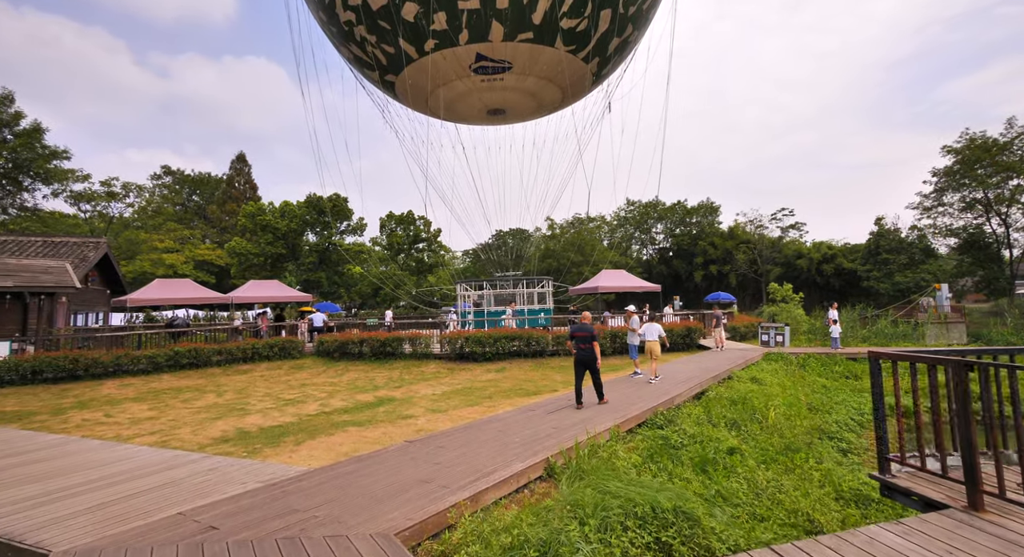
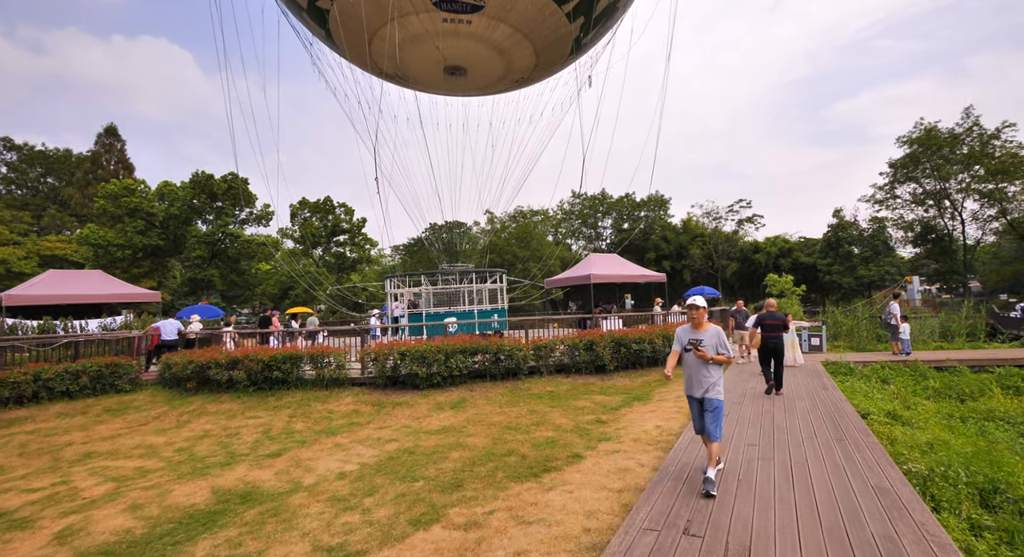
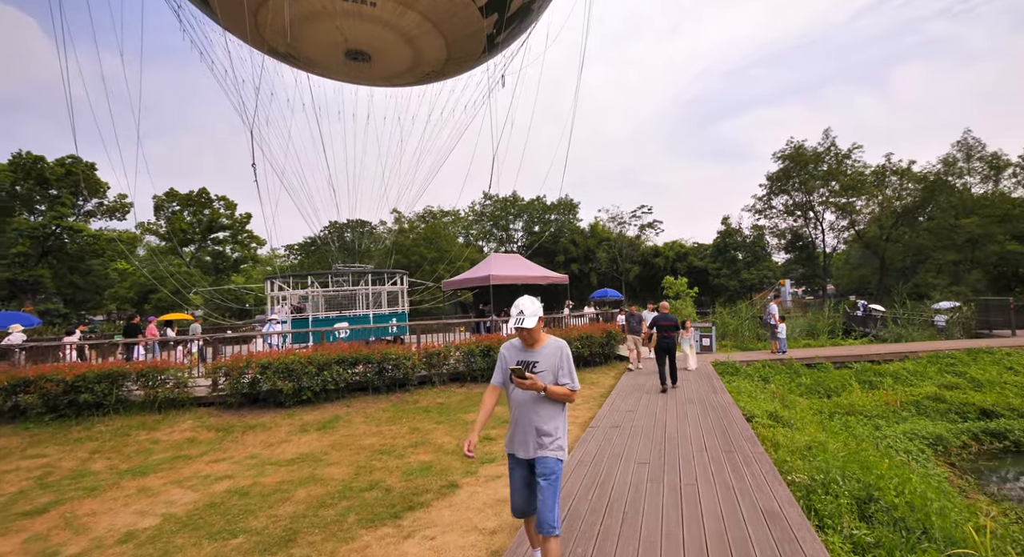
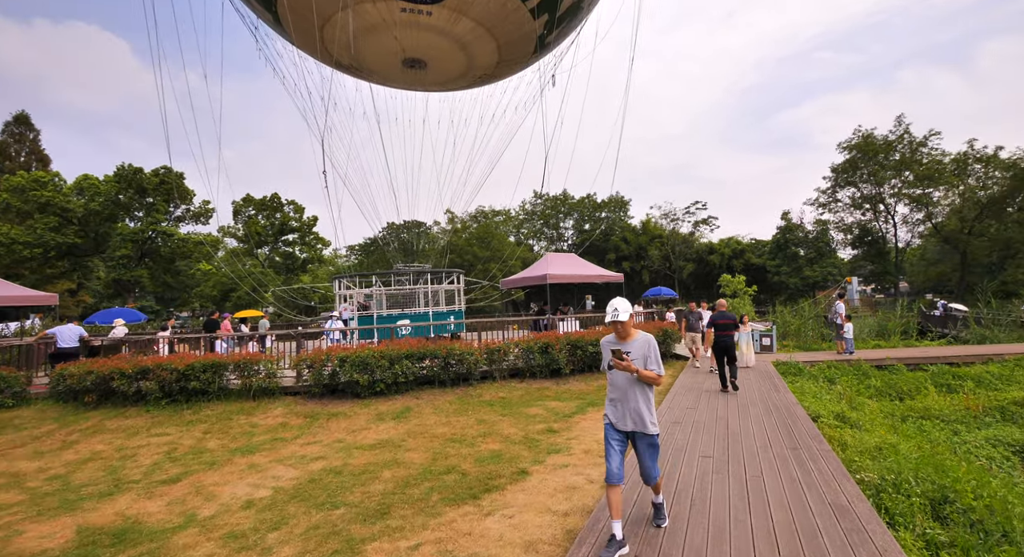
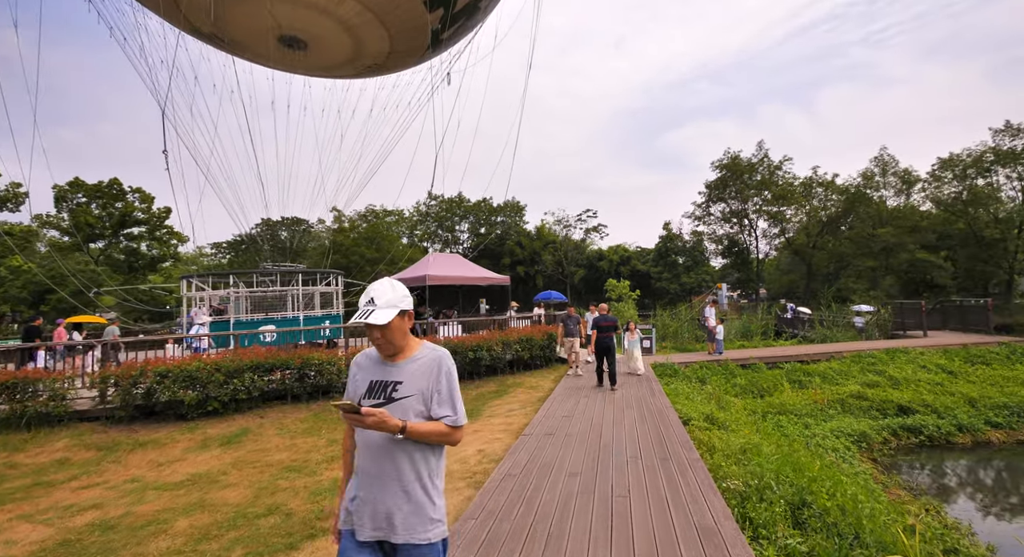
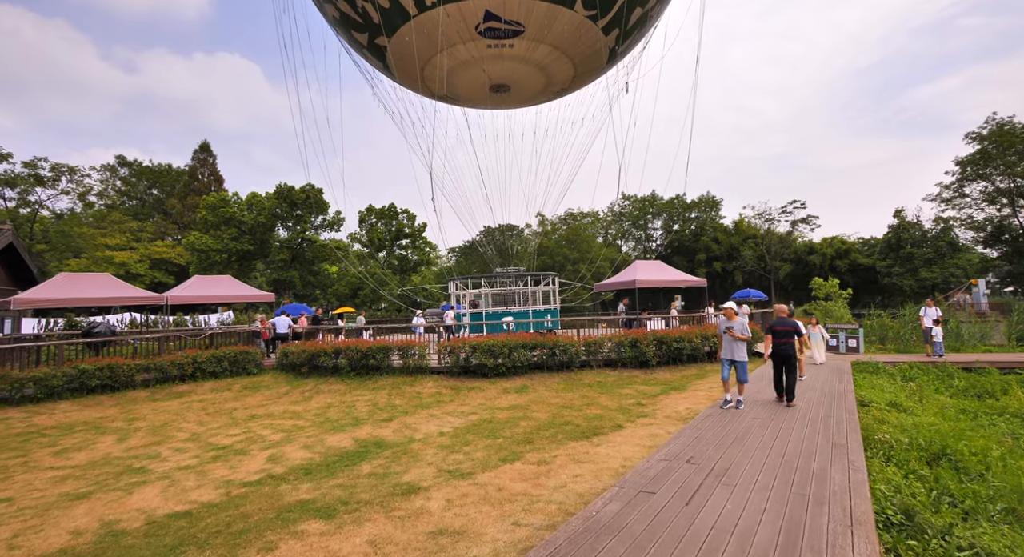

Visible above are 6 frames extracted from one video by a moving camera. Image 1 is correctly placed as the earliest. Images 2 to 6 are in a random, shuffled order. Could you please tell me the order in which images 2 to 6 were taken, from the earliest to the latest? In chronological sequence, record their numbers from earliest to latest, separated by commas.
6, 2, 4, 3, 5
